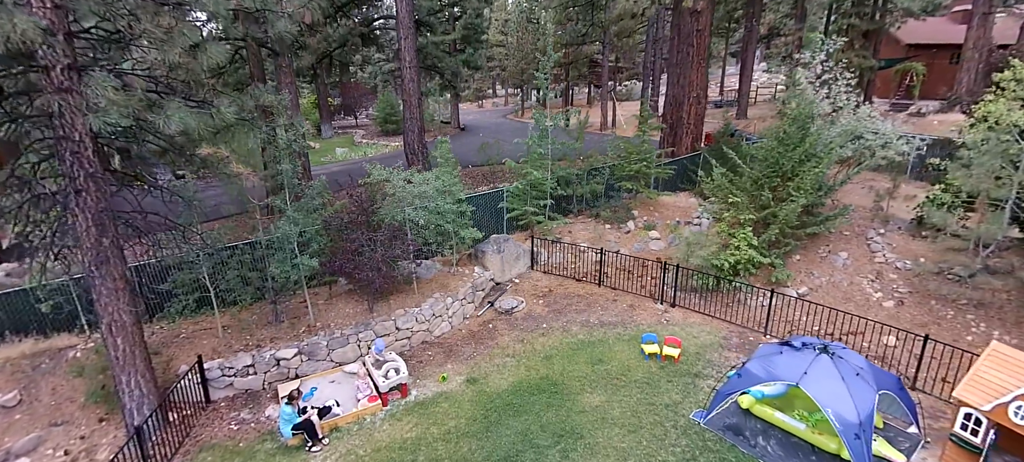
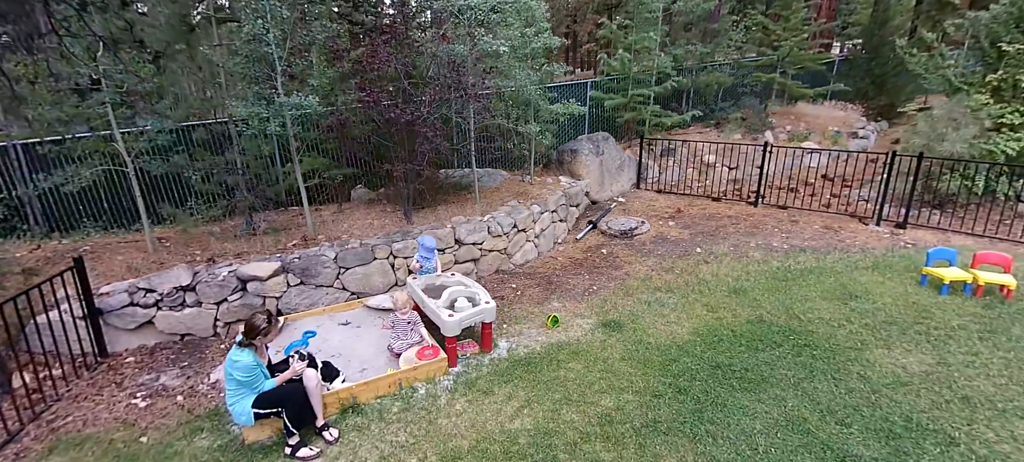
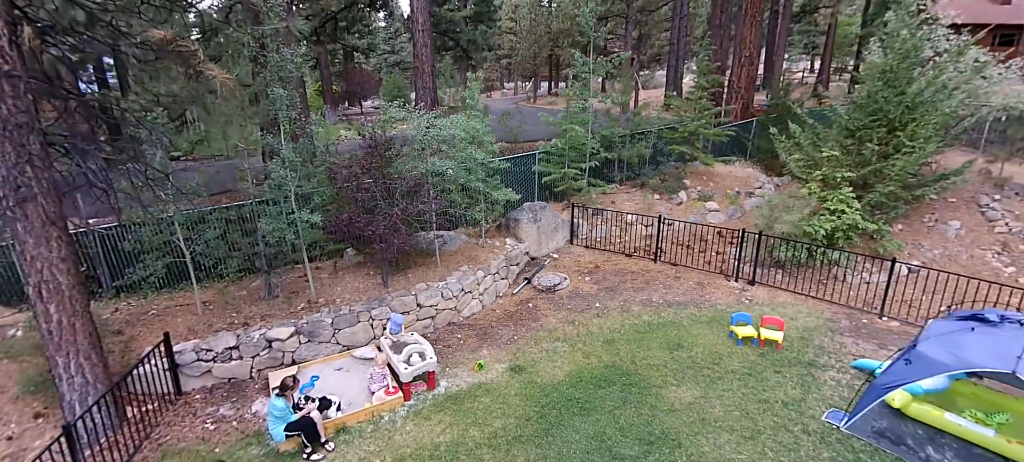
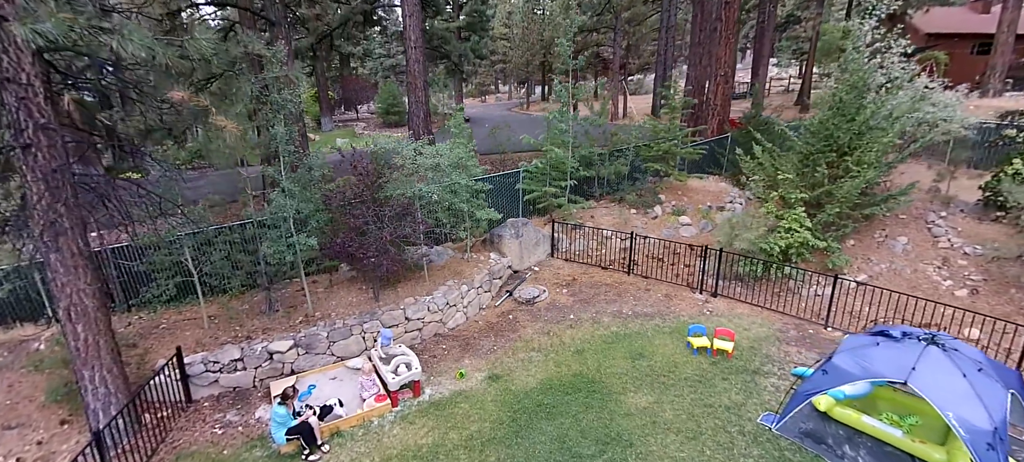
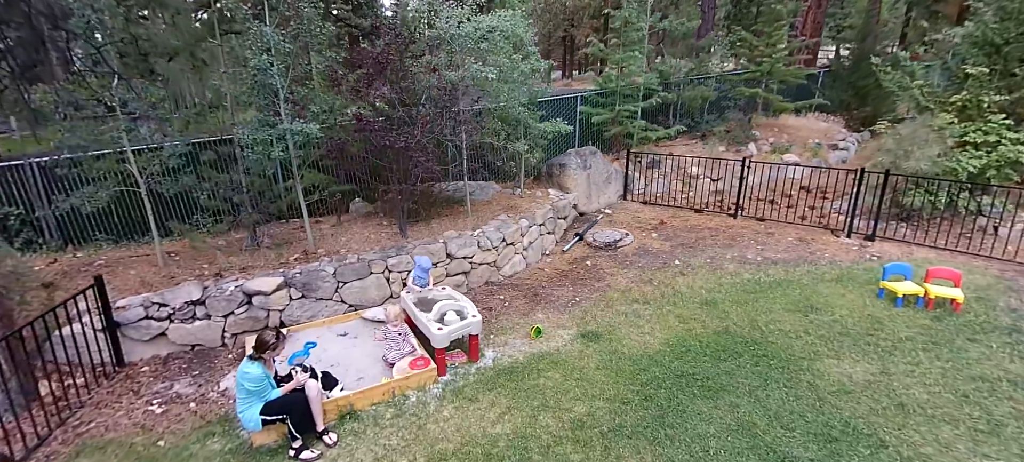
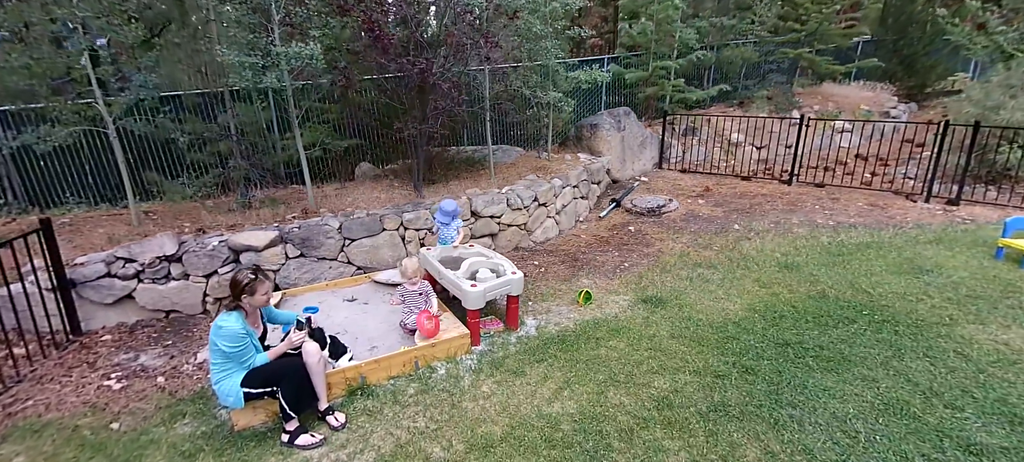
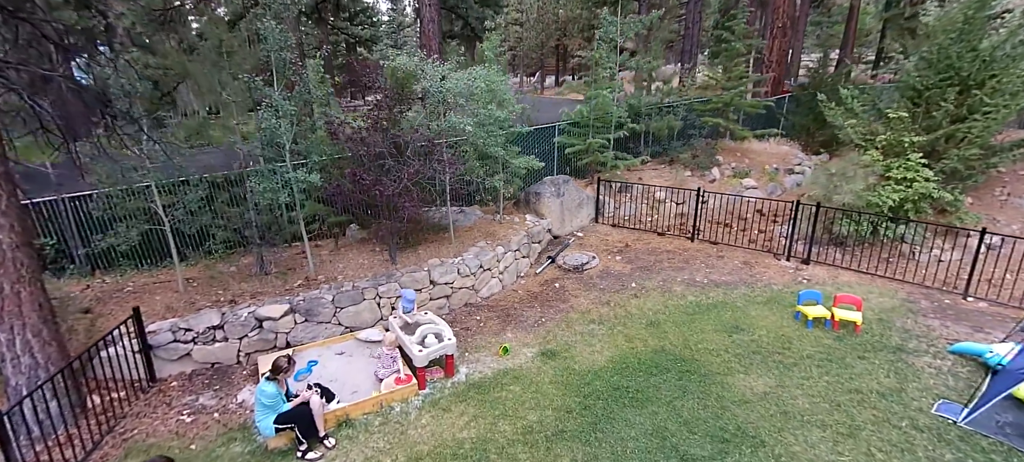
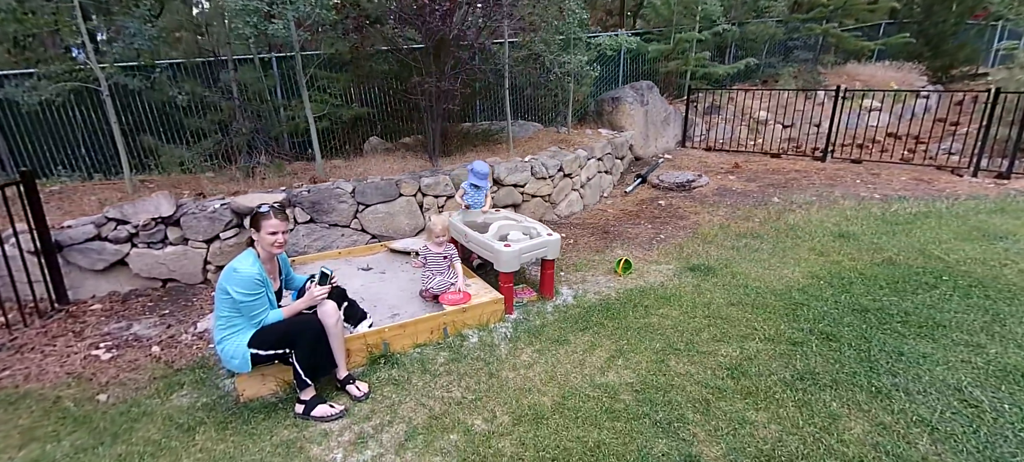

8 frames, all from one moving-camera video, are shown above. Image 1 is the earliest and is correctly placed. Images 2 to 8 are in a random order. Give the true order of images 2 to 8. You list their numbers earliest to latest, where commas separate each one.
4, 3, 7, 5, 2, 6, 8
